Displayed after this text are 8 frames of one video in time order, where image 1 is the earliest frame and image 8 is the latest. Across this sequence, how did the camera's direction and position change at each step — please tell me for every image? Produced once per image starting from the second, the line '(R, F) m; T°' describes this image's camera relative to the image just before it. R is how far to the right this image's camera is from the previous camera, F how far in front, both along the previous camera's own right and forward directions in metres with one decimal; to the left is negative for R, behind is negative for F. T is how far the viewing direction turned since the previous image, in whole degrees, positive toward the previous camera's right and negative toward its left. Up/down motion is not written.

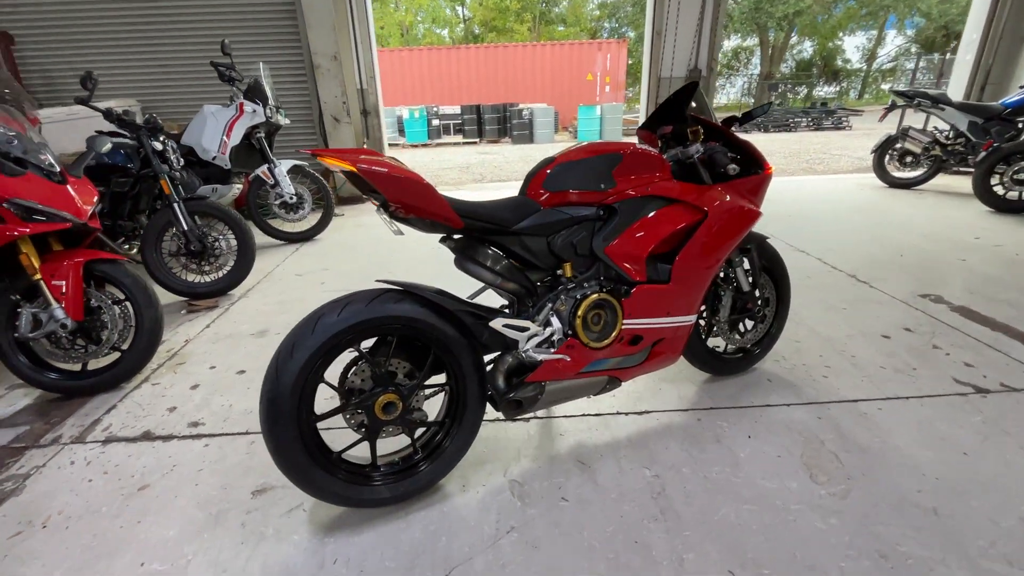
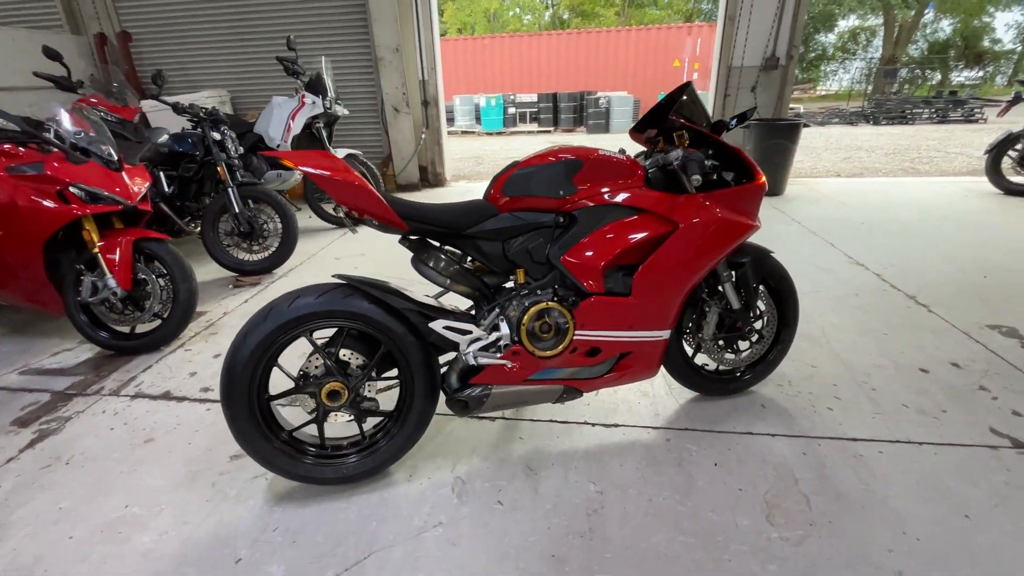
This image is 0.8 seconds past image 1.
(+0.4, 0.0) m; -9°
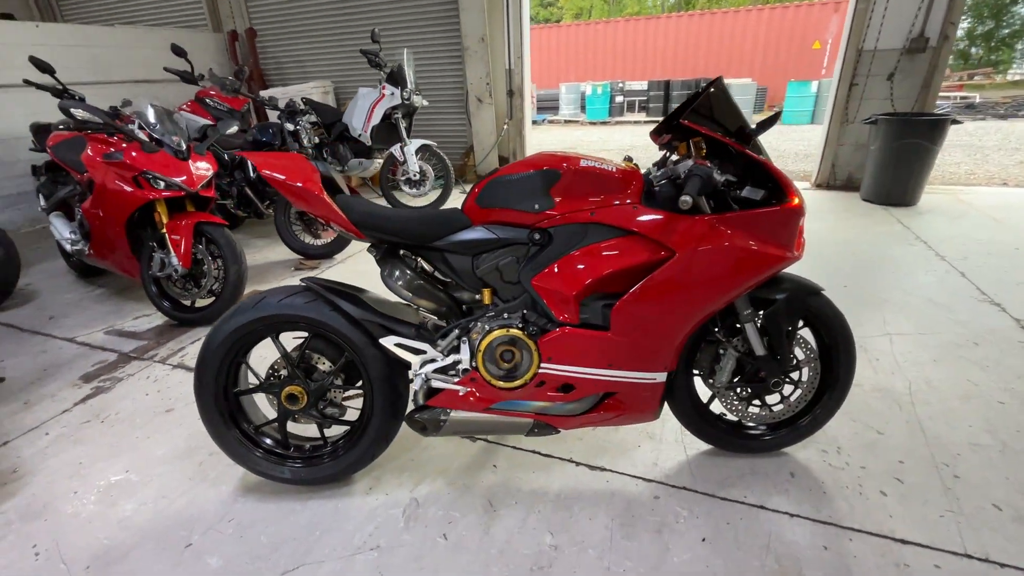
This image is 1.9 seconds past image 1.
(+0.4, +0.2) m; -12°
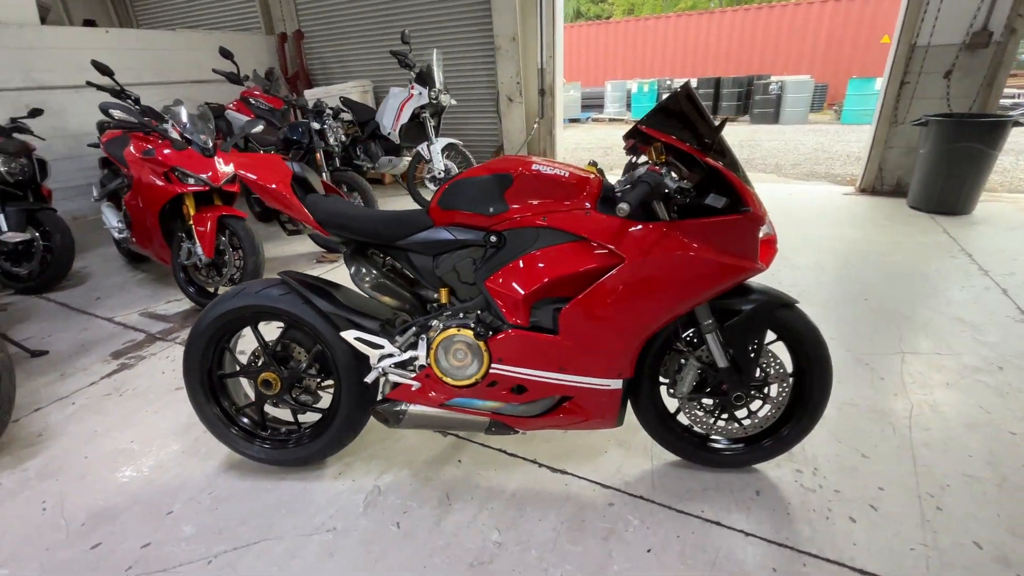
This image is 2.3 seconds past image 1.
(+0.3, 0.0) m; -6°
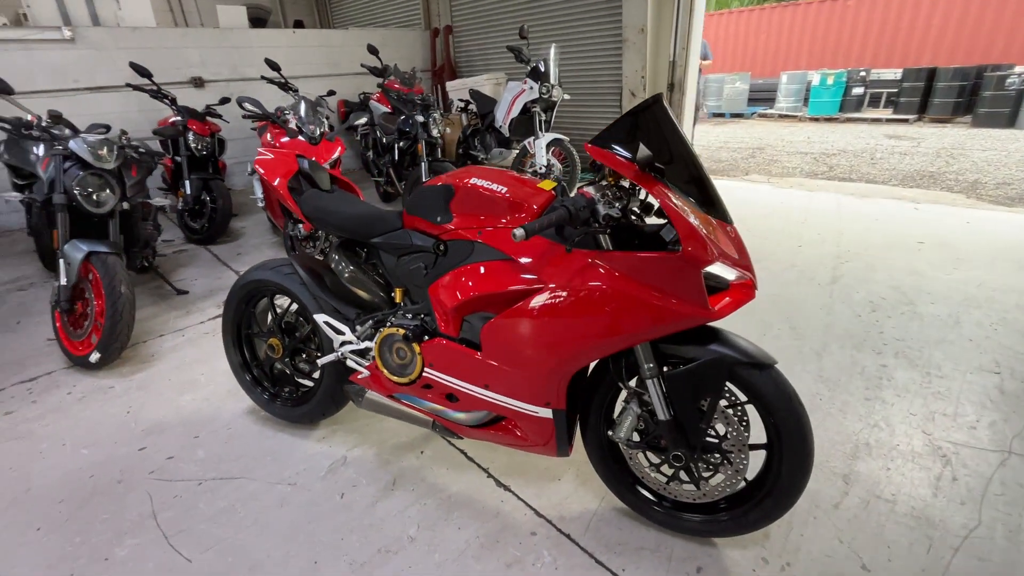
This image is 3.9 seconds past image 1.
(+0.6, +0.1) m; -17°
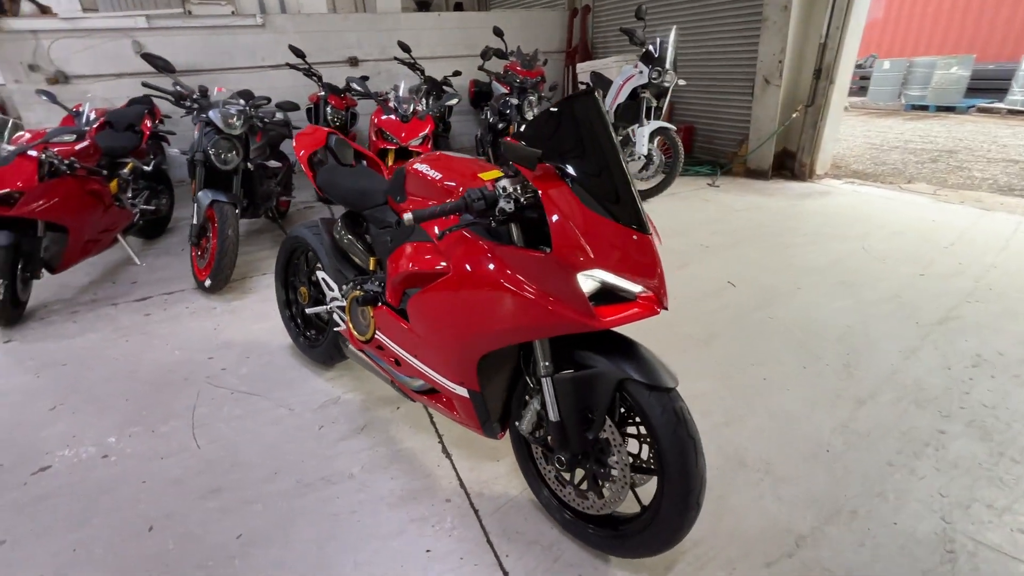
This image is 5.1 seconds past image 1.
(+0.6, 0.0) m; -17°
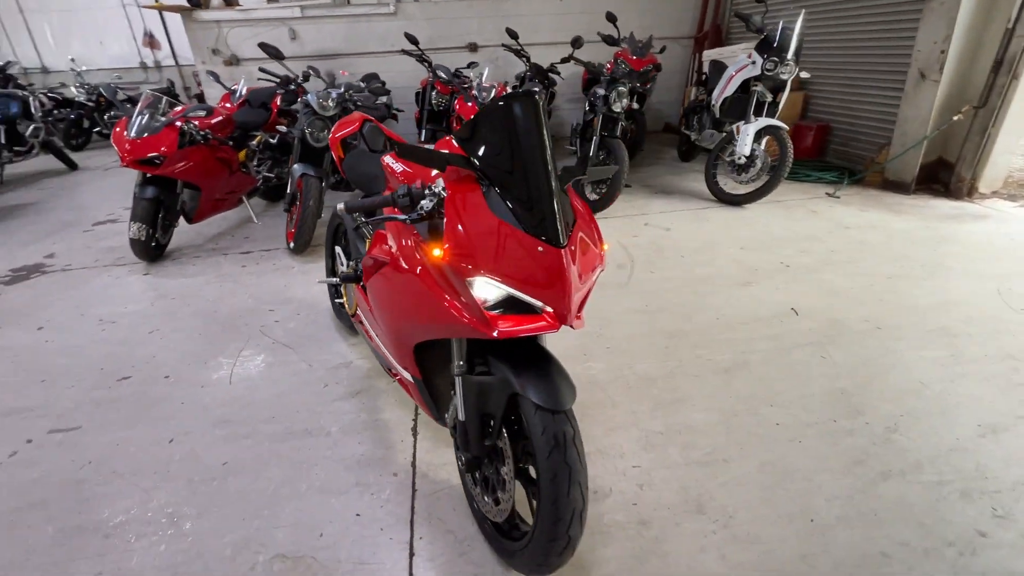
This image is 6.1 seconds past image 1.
(+0.5, +0.1) m; -15°
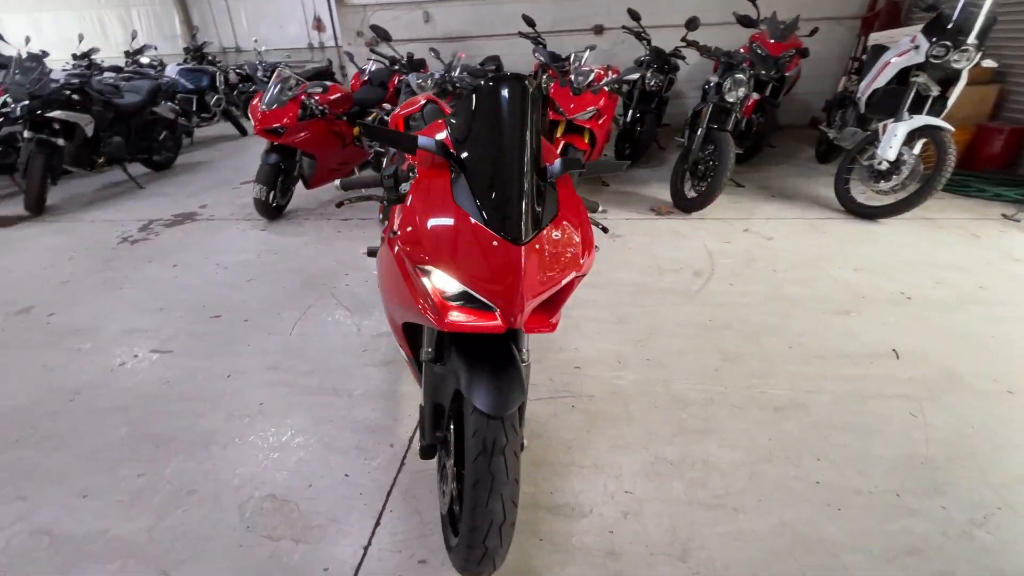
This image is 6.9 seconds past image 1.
(+0.4, +0.1) m; -14°
